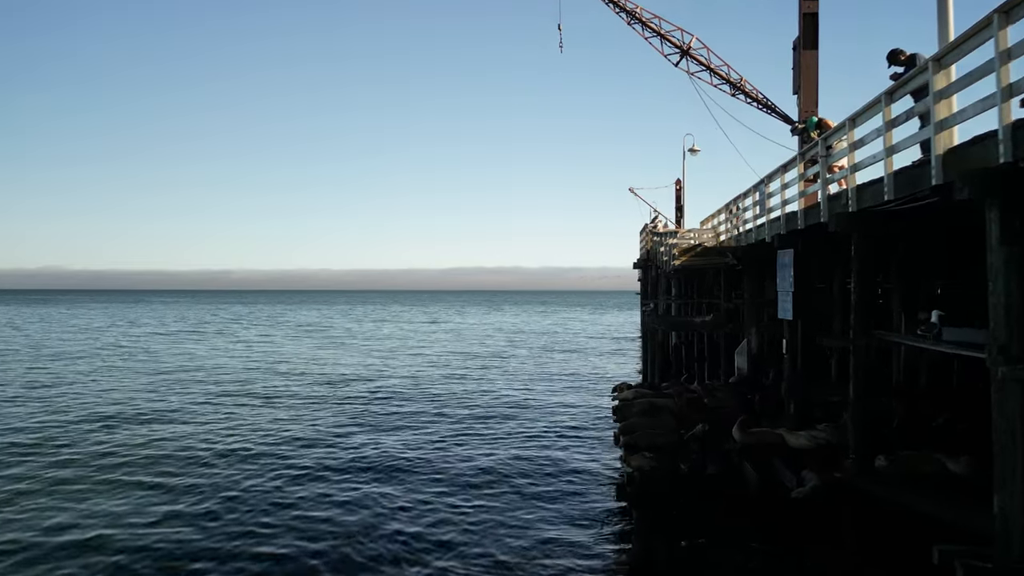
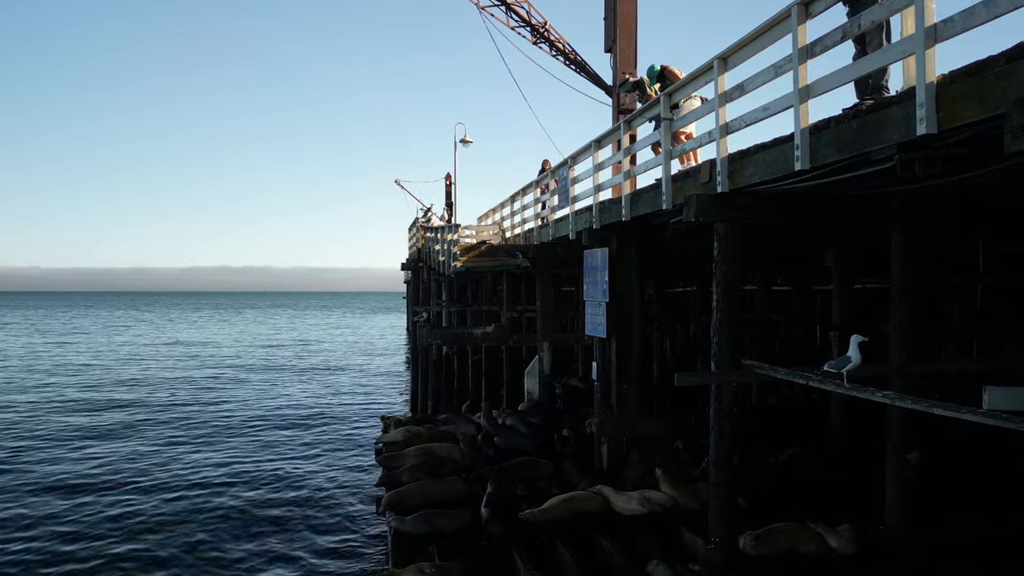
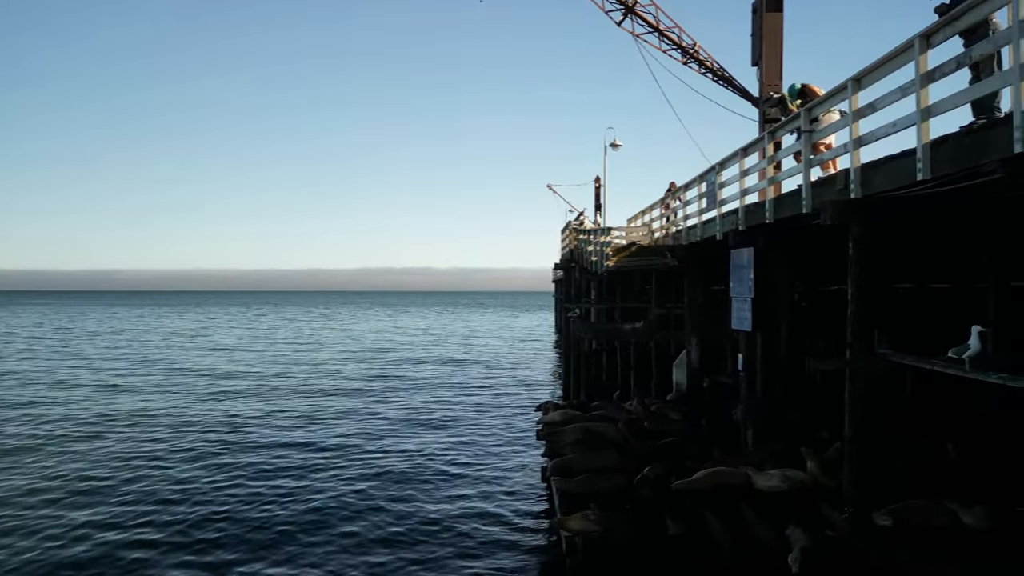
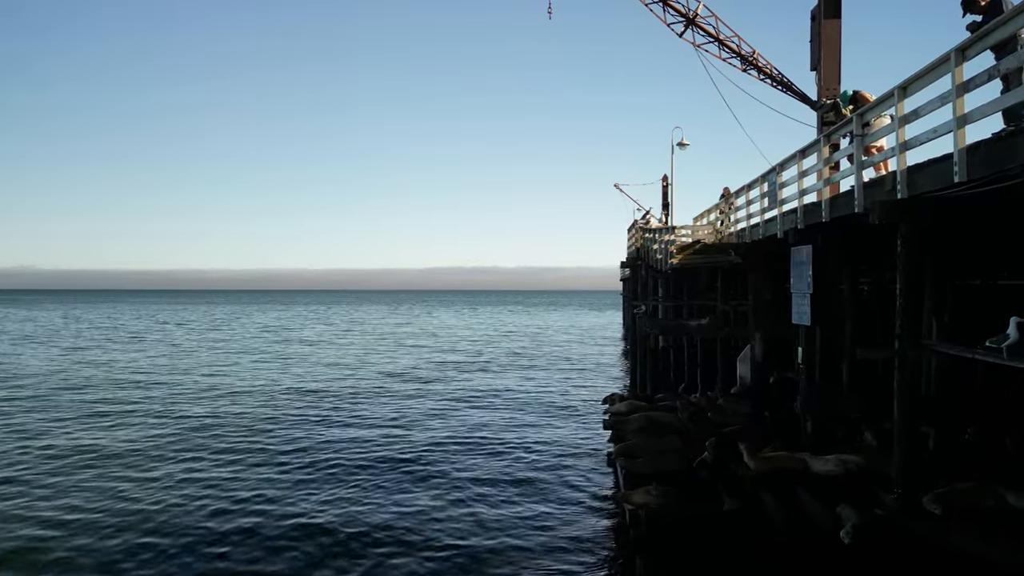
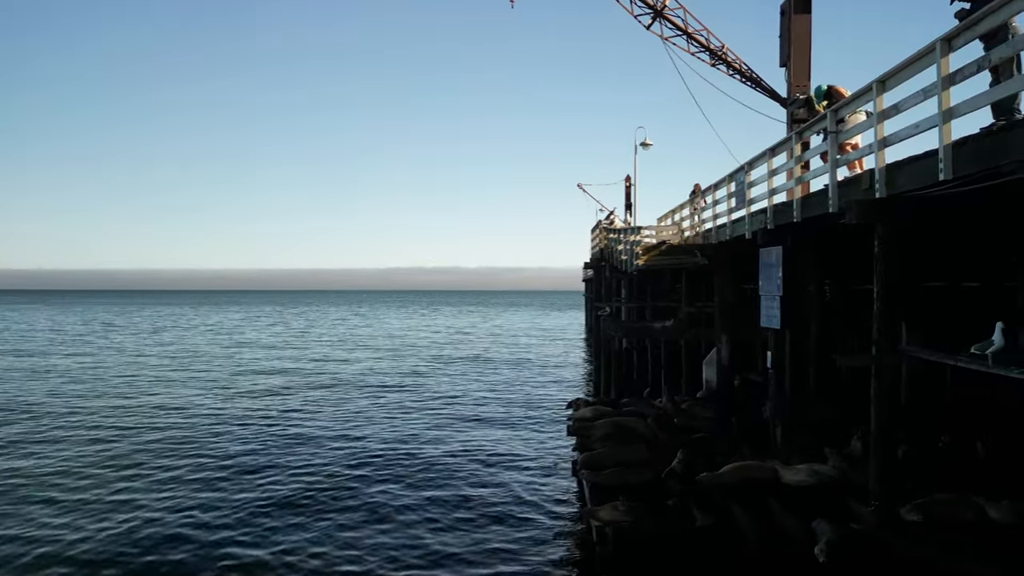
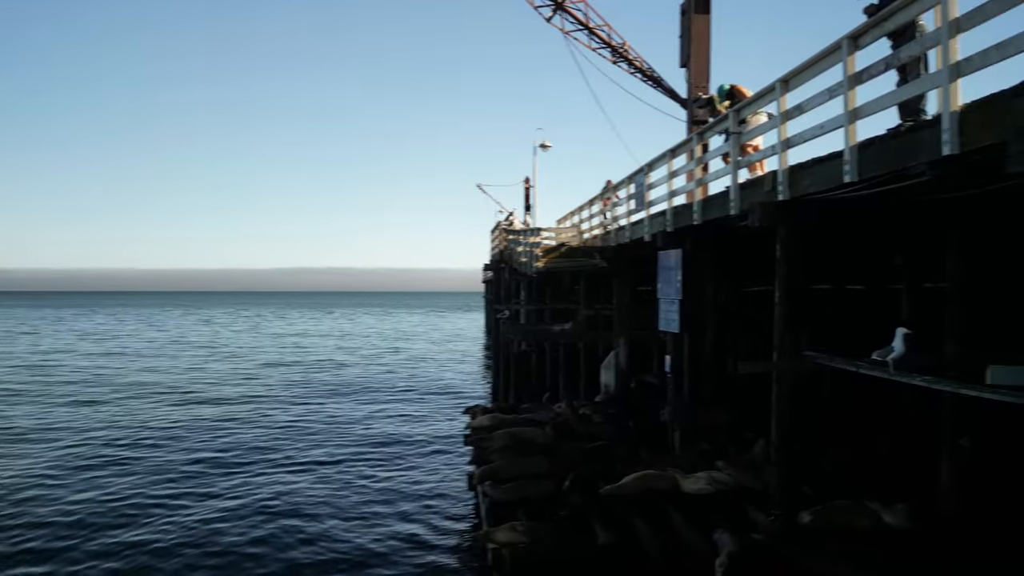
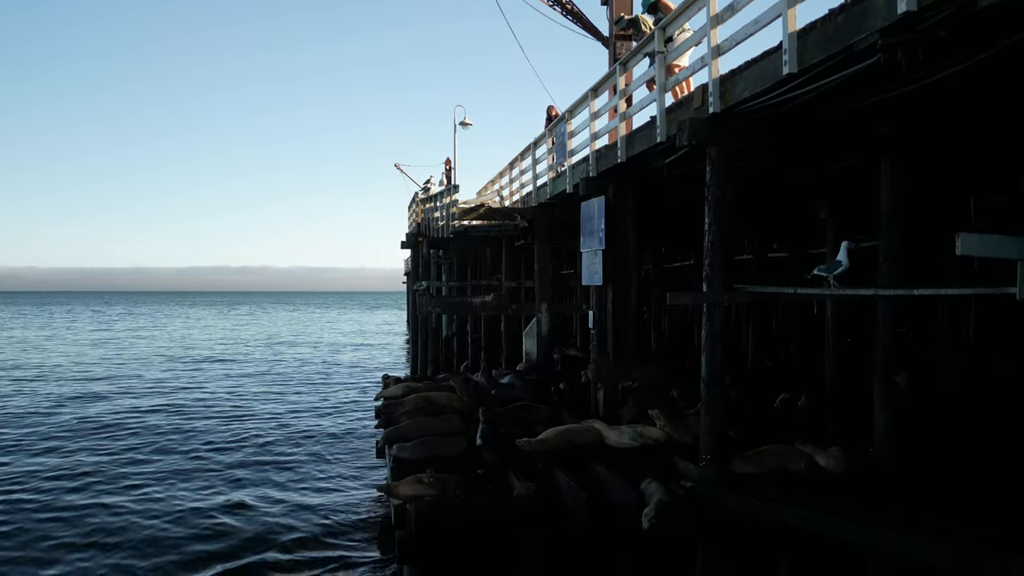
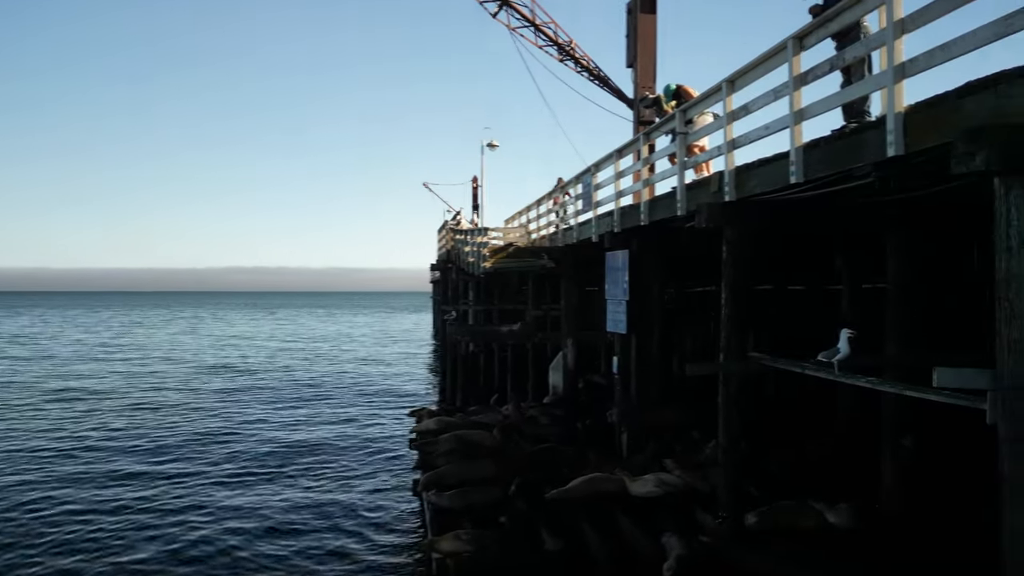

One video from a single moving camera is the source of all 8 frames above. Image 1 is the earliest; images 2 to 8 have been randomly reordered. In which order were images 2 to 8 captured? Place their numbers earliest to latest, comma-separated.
4, 5, 3, 6, 8, 2, 7
